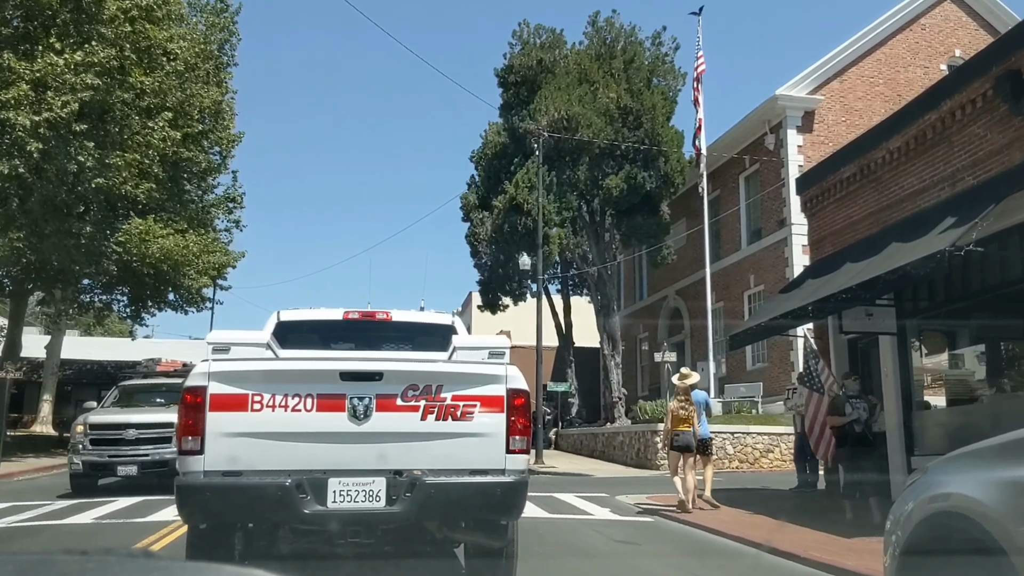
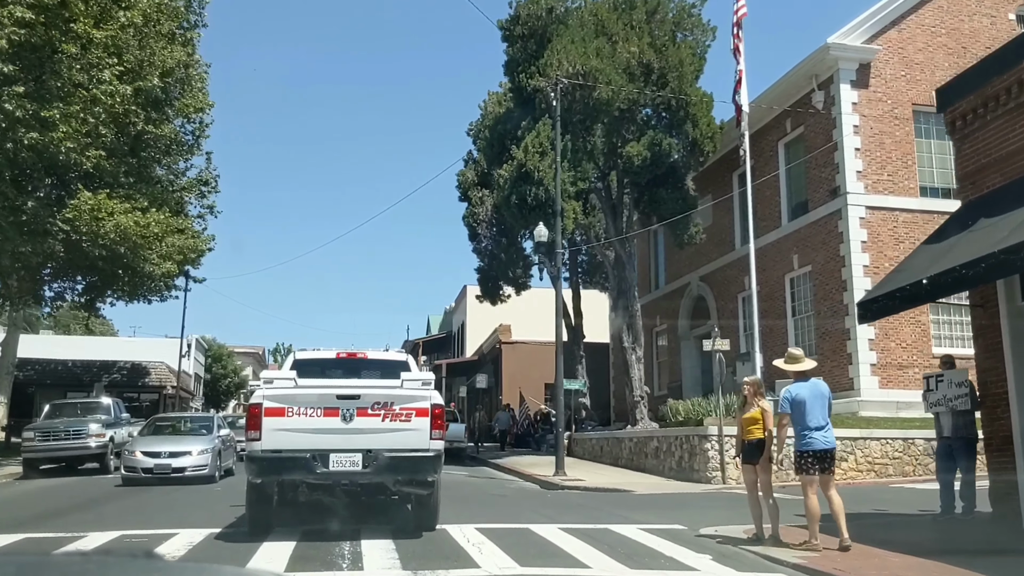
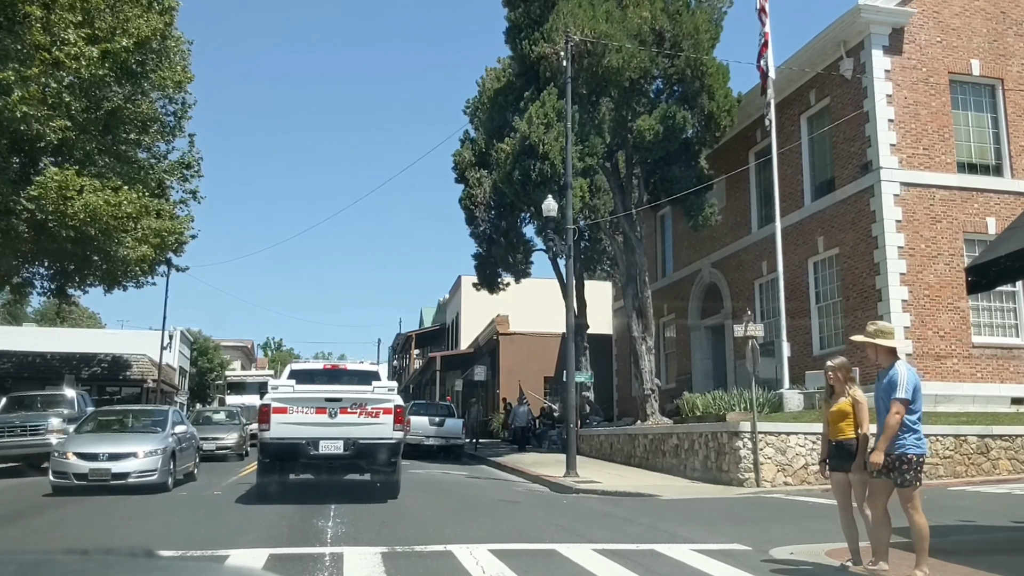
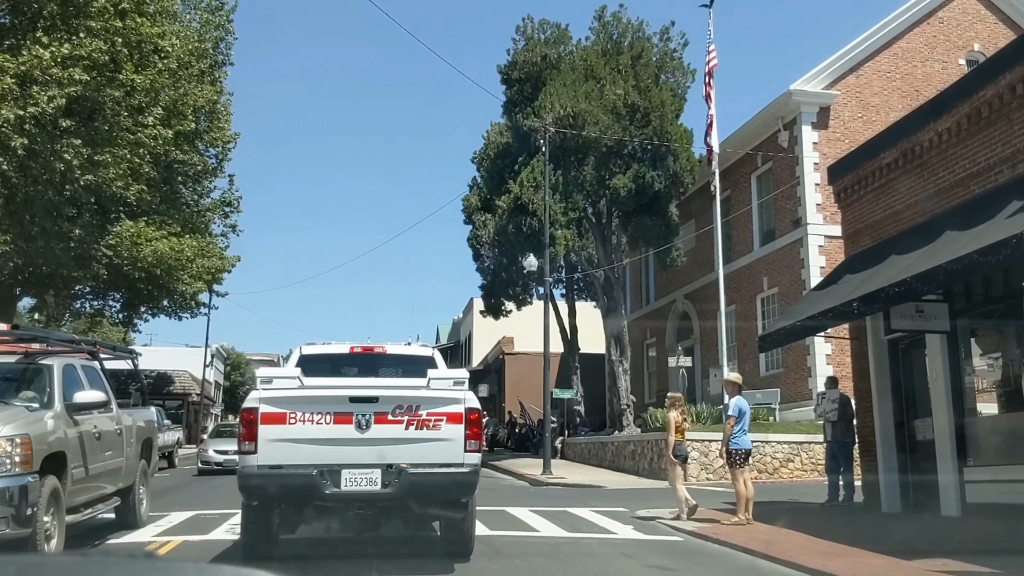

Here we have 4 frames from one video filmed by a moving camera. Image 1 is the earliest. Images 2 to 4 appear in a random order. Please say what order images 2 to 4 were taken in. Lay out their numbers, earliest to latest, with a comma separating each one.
4, 2, 3
